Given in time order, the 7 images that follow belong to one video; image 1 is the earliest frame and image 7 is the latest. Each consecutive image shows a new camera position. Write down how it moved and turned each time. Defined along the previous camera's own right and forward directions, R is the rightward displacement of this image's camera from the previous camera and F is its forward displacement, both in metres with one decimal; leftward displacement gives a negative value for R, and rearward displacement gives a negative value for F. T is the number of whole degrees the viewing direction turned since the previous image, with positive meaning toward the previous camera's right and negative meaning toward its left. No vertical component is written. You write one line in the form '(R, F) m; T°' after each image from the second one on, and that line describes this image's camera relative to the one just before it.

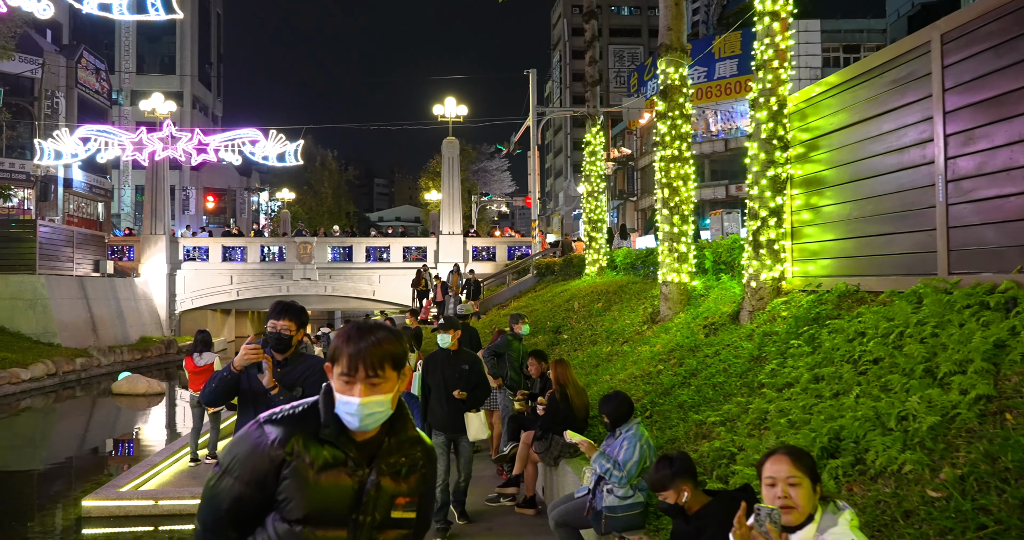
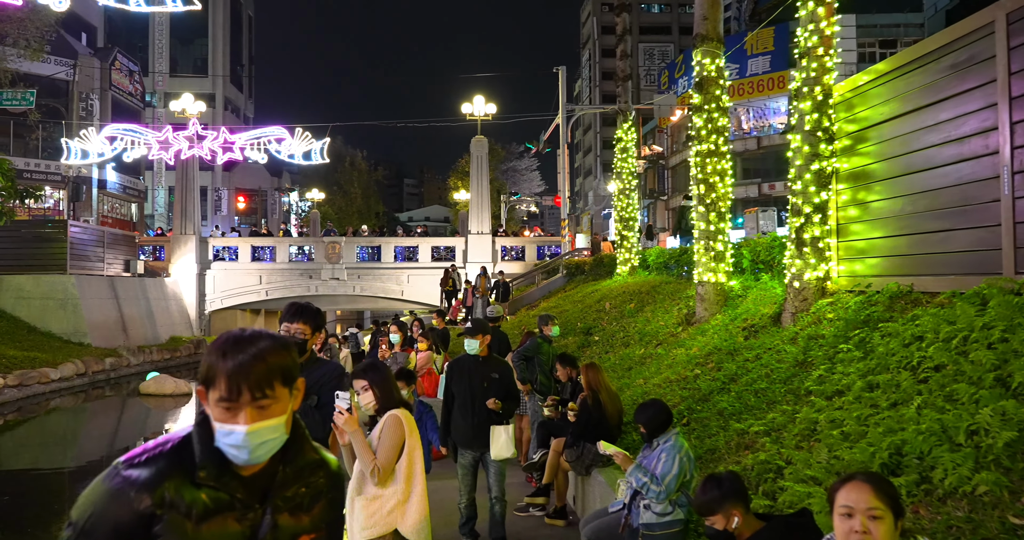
(0.0, +0.4) m; -2°
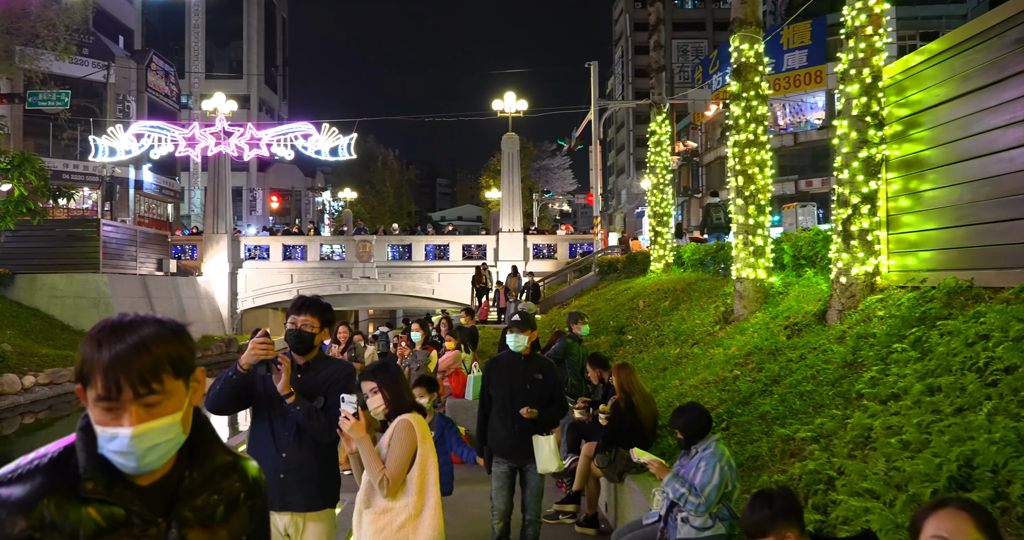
(+0.1, +0.5) m; -2°
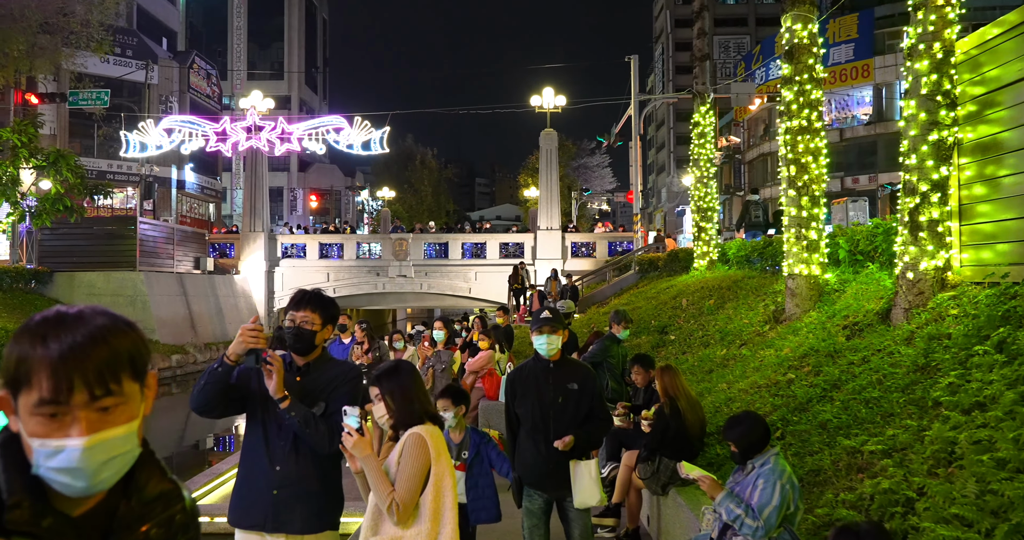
(0.0, +0.6) m; -3°
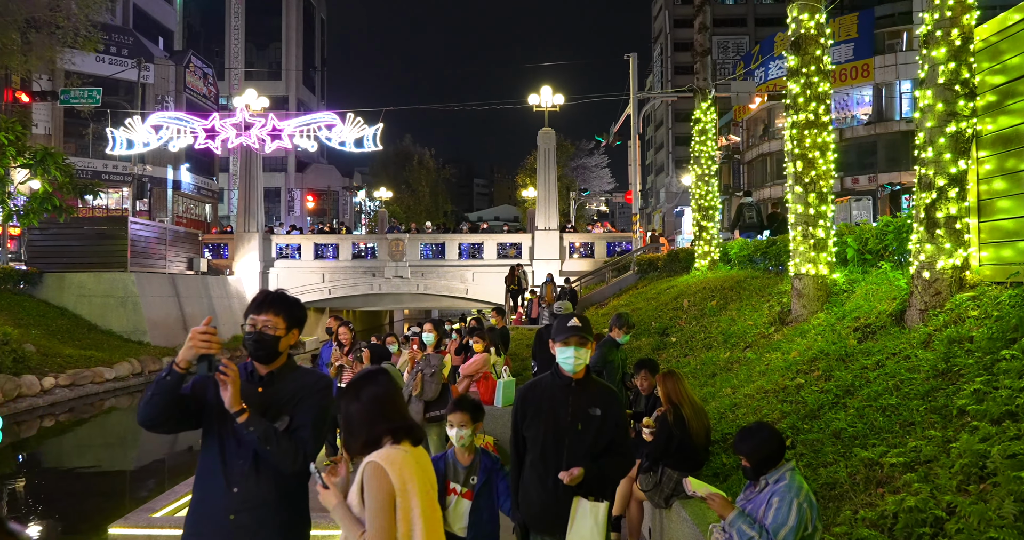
(+0.1, +0.5) m; 0°
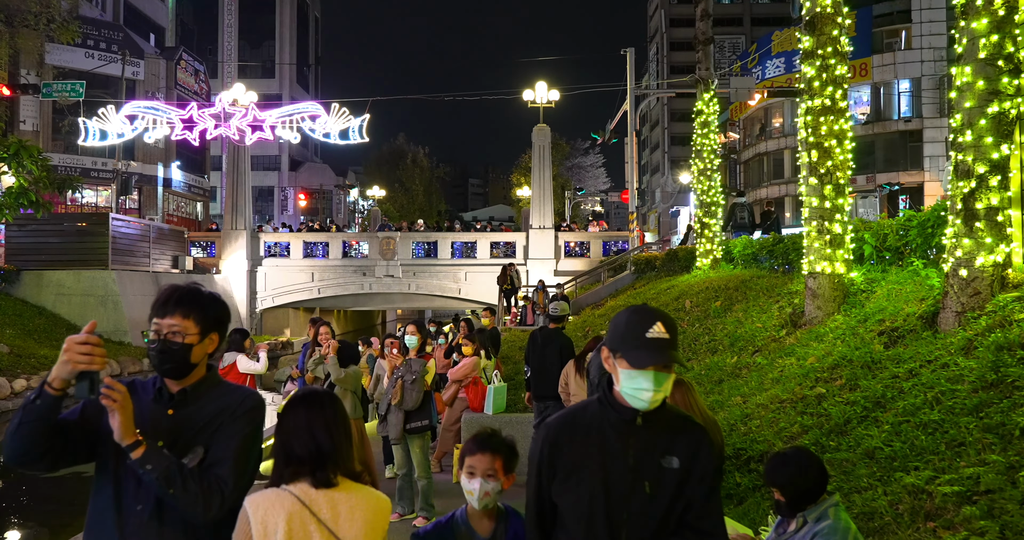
(+0.1, +0.9) m; 0°
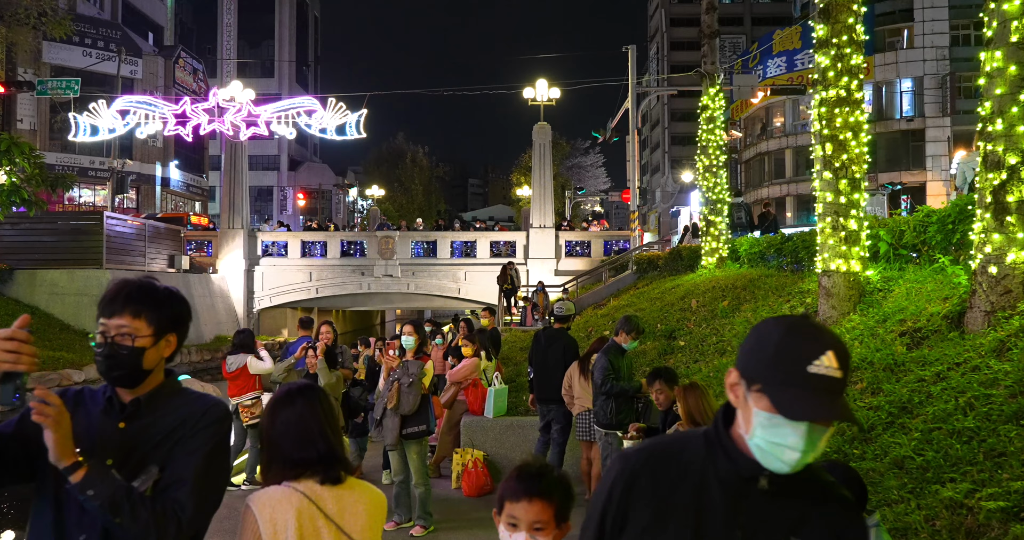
(0.0, +0.4) m; 0°
